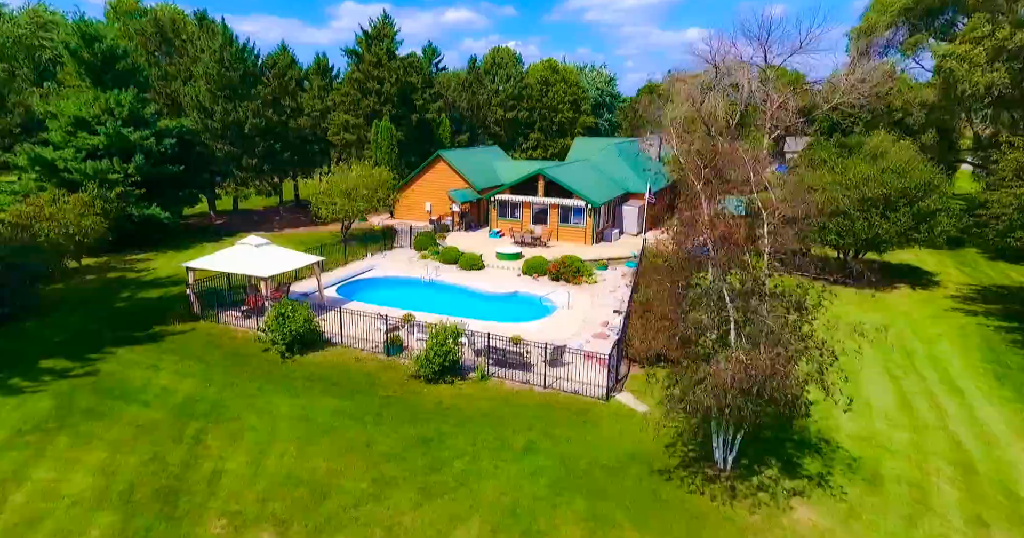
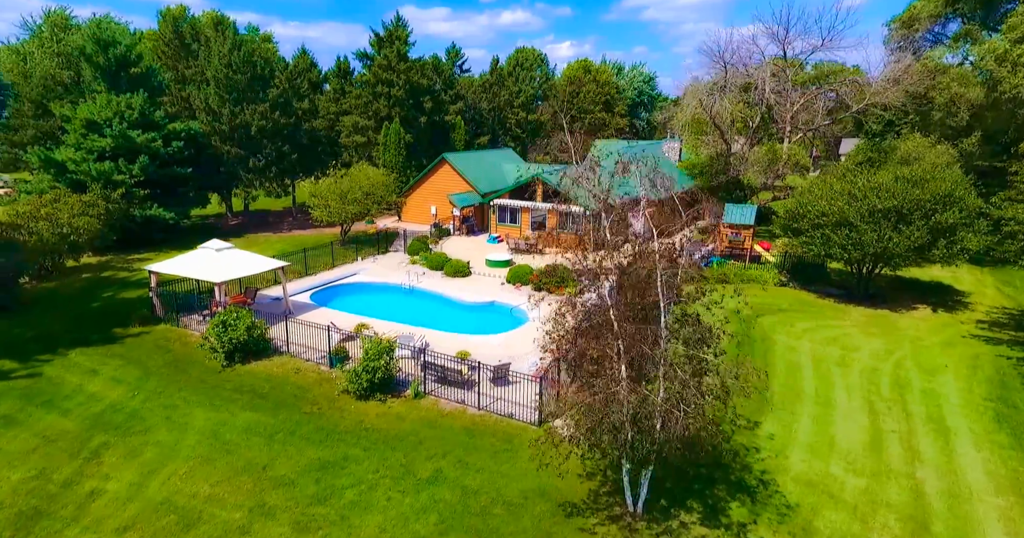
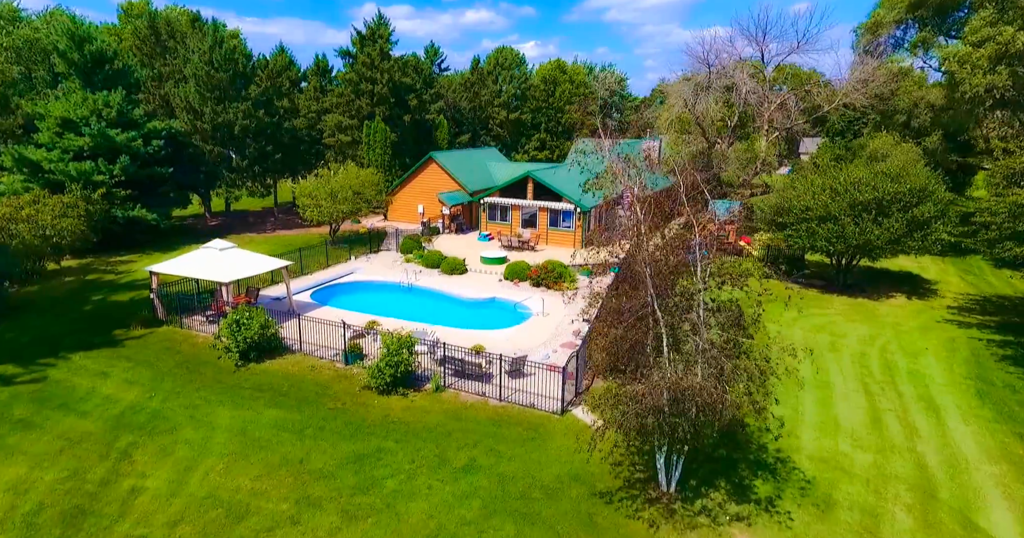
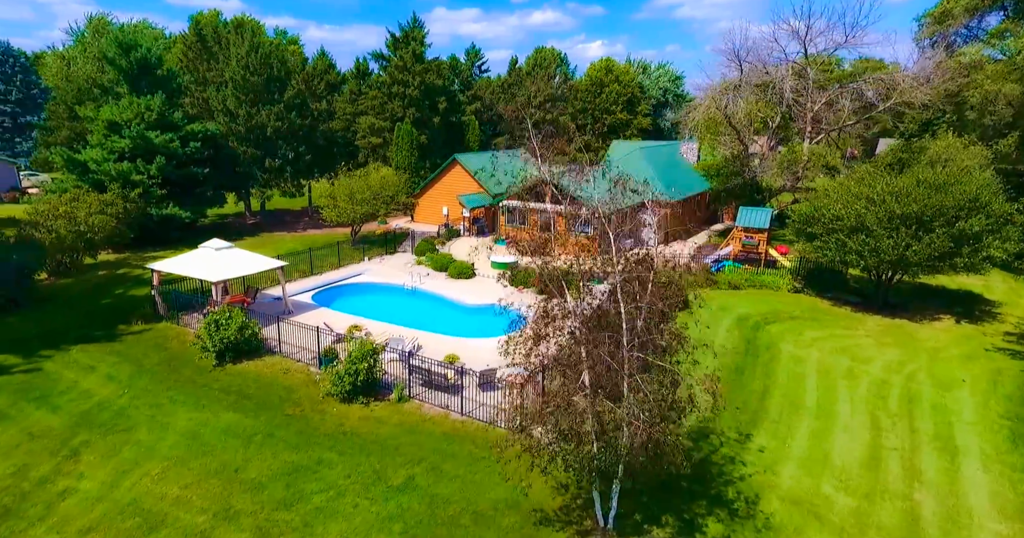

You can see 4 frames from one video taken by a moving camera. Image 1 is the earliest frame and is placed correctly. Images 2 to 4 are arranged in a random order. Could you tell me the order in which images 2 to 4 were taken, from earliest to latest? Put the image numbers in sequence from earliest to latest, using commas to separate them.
3, 2, 4
